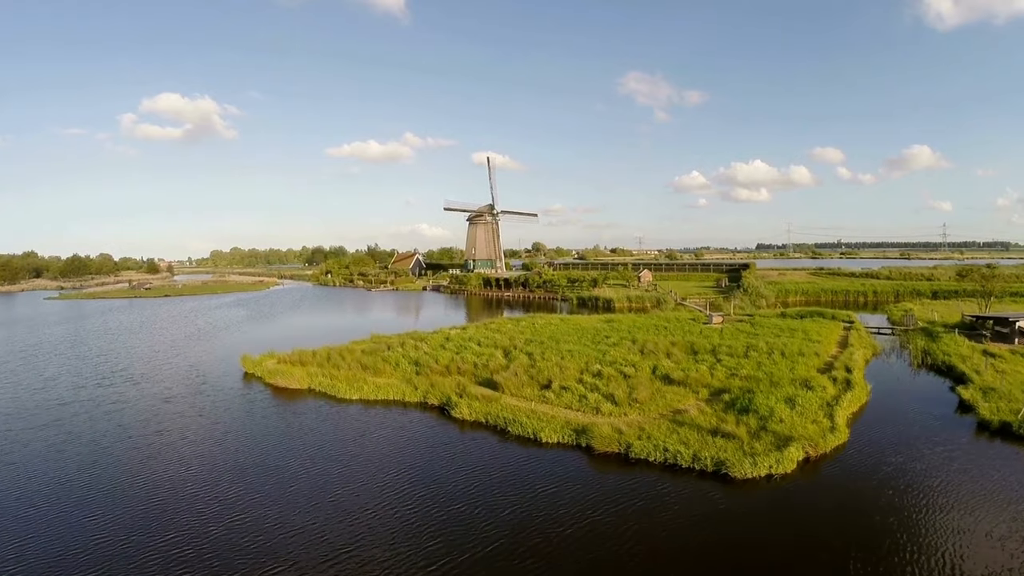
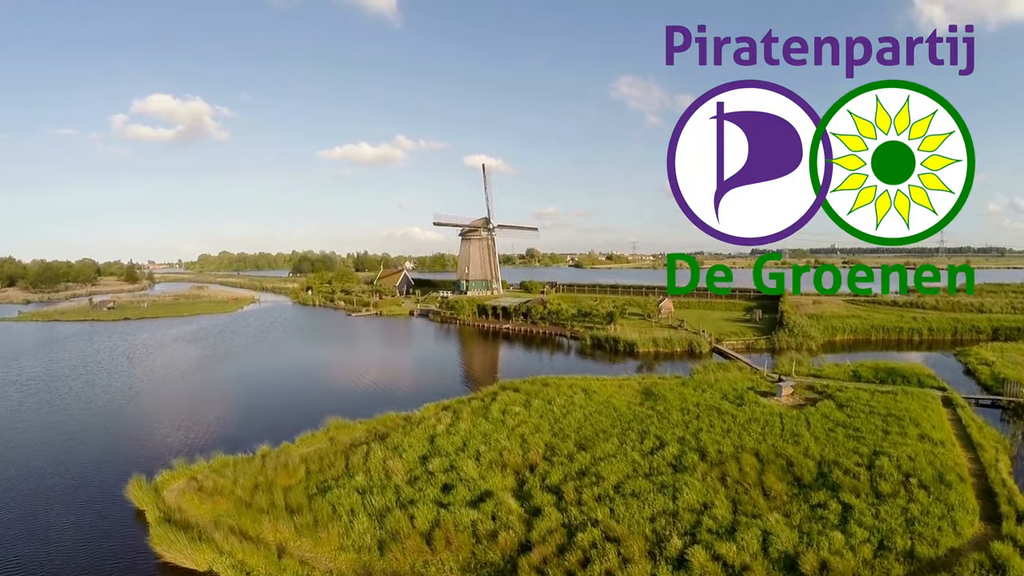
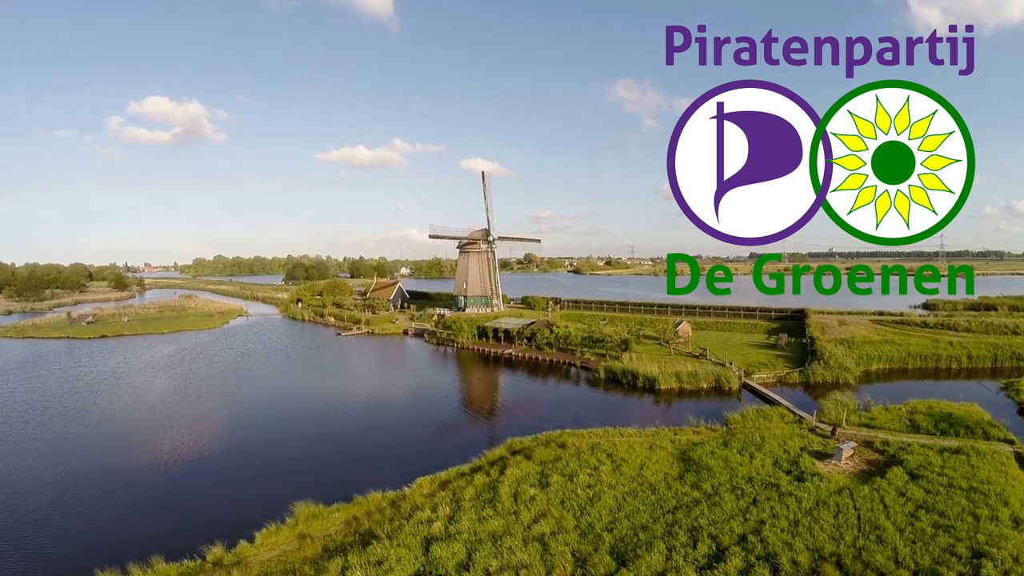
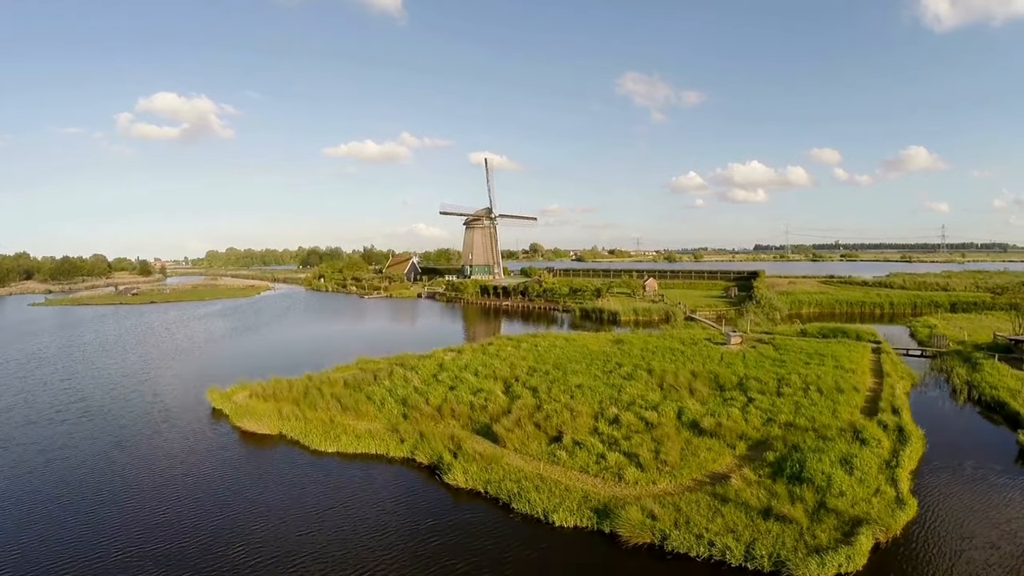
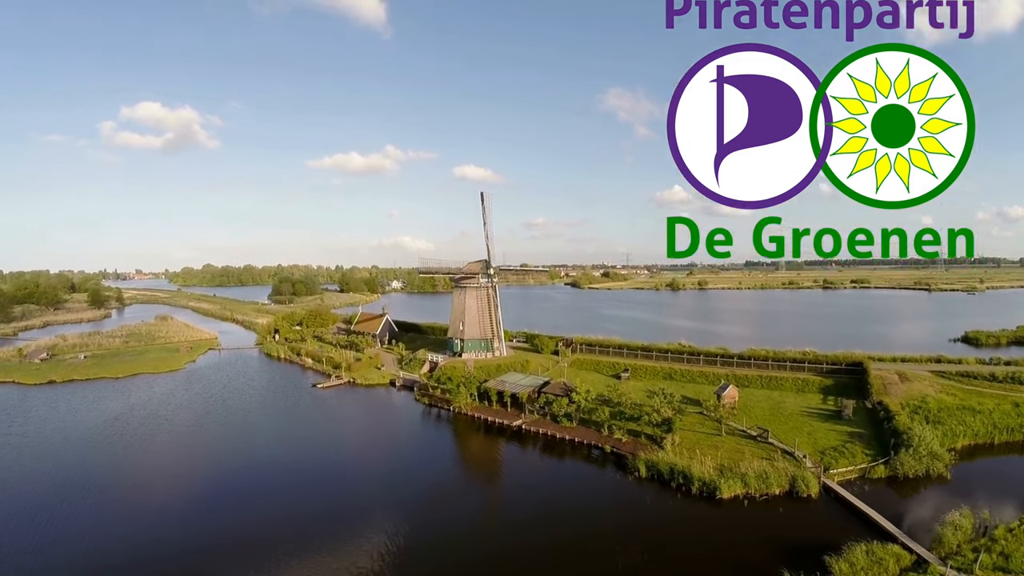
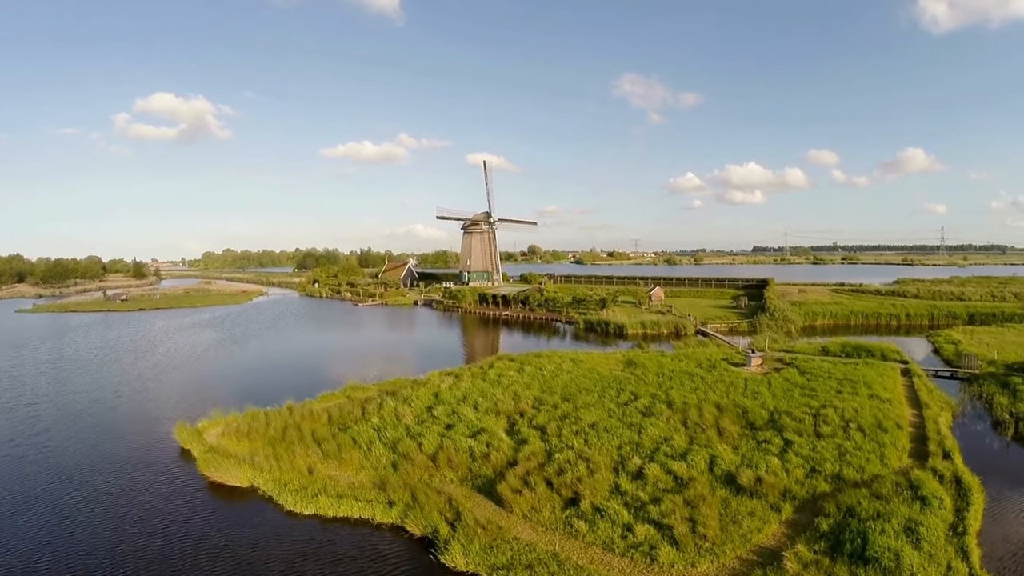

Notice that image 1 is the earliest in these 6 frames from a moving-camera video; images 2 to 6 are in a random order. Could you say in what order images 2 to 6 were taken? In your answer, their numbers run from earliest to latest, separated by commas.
4, 6, 2, 3, 5
